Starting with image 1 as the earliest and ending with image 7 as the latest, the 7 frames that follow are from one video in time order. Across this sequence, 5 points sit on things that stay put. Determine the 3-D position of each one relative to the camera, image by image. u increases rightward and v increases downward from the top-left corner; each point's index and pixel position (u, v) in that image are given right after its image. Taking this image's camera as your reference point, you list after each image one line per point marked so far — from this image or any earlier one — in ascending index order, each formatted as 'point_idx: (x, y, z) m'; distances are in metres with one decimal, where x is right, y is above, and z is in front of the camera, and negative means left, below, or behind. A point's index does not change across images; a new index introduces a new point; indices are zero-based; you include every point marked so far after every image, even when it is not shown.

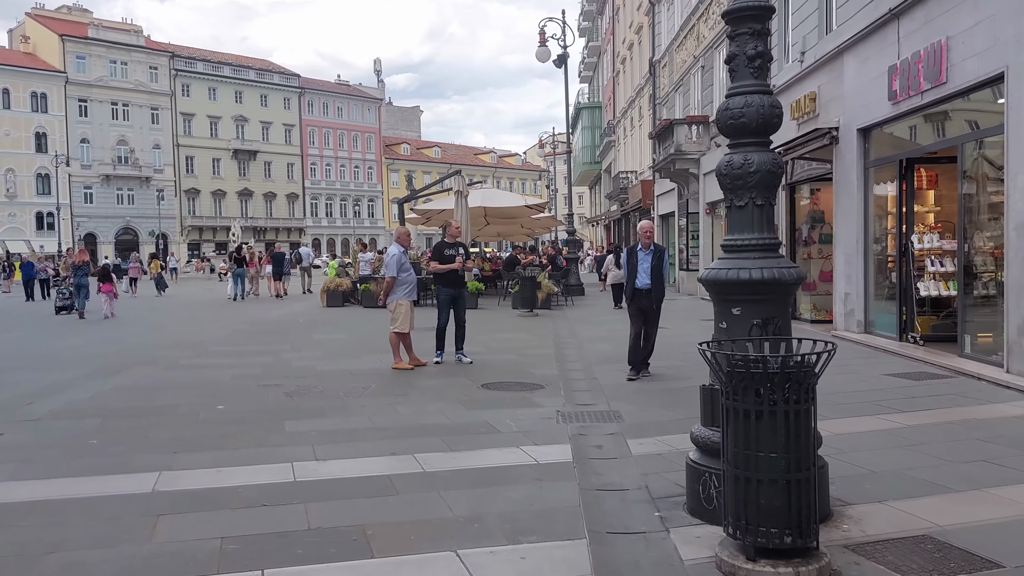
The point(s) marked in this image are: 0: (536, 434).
0: (+0.2, -1.1, +6.2) m
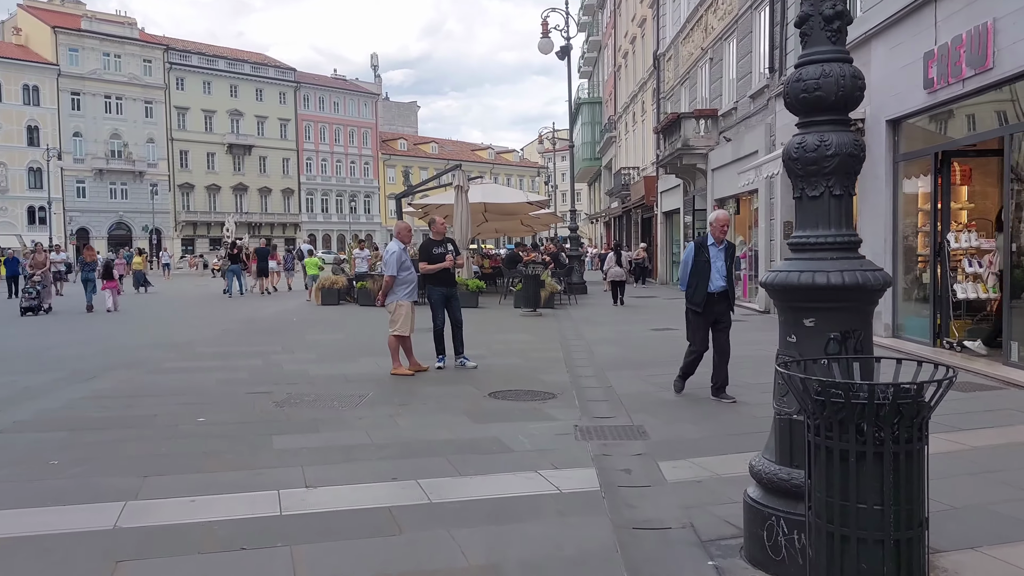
0: (+0.3, -1.1, +5.5) m
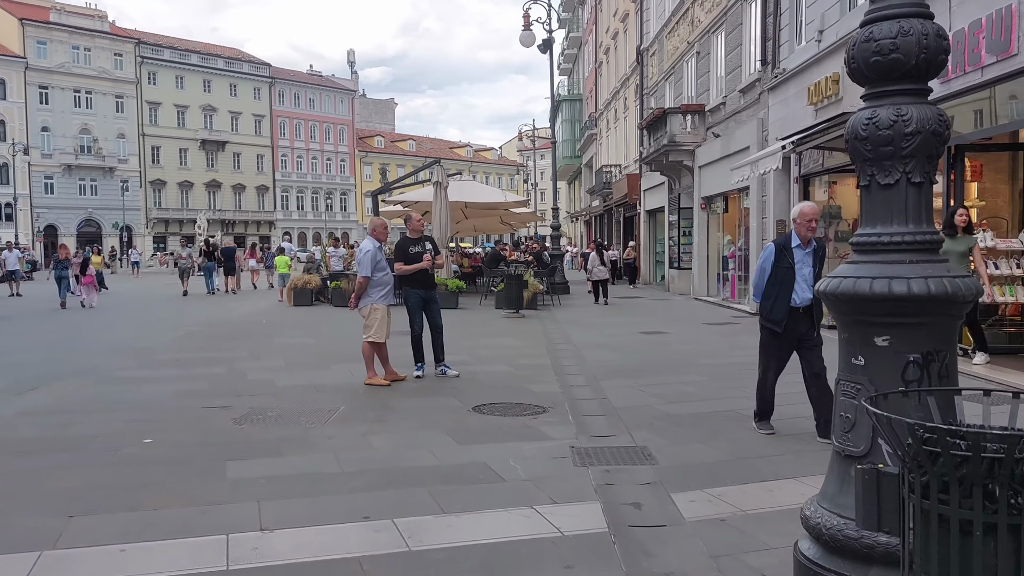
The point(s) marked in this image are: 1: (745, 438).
0: (+0.2, -1.1, +4.8) m
1: (+1.6, -1.1, +5.9) m
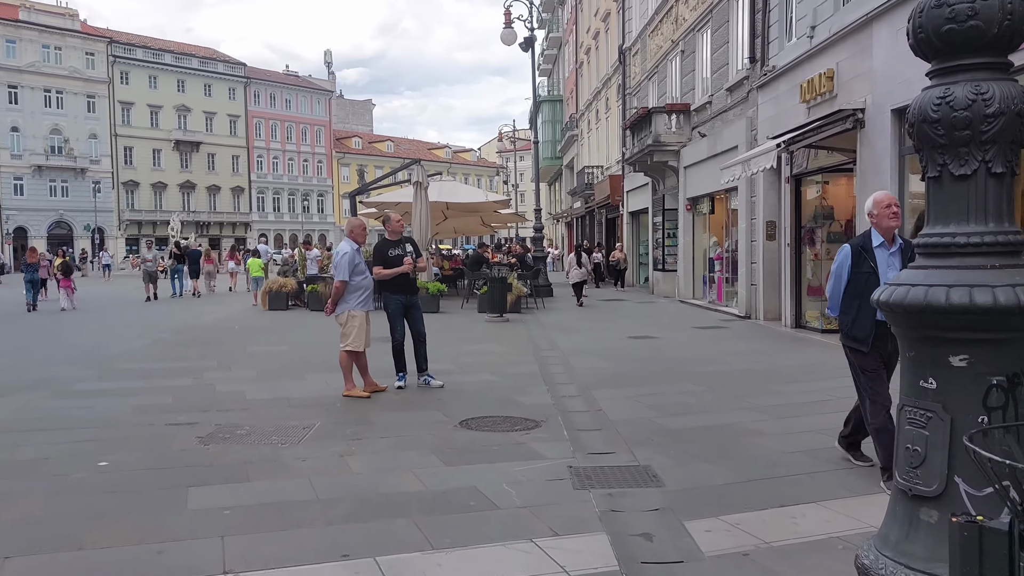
0: (+0.2, -1.2, +4.3) m
1: (+1.6, -1.1, +5.4) m
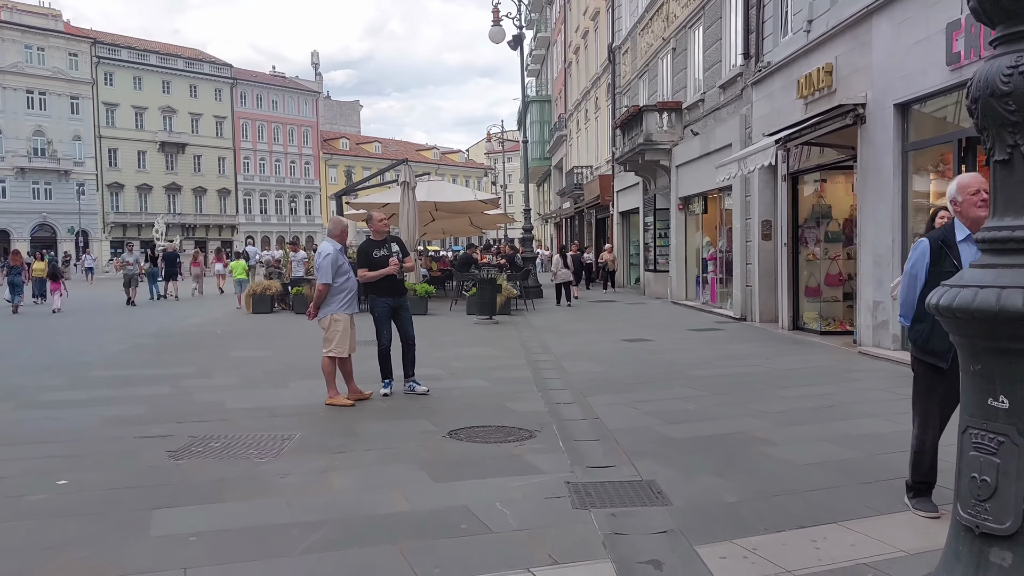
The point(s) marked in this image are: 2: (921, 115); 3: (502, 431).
0: (+0.2, -1.2, +4.0) m
1: (+1.6, -1.1, +5.1) m
2: (+4.5, +1.9, +9.1) m
3: (-0.1, -1.1, +6.2) m
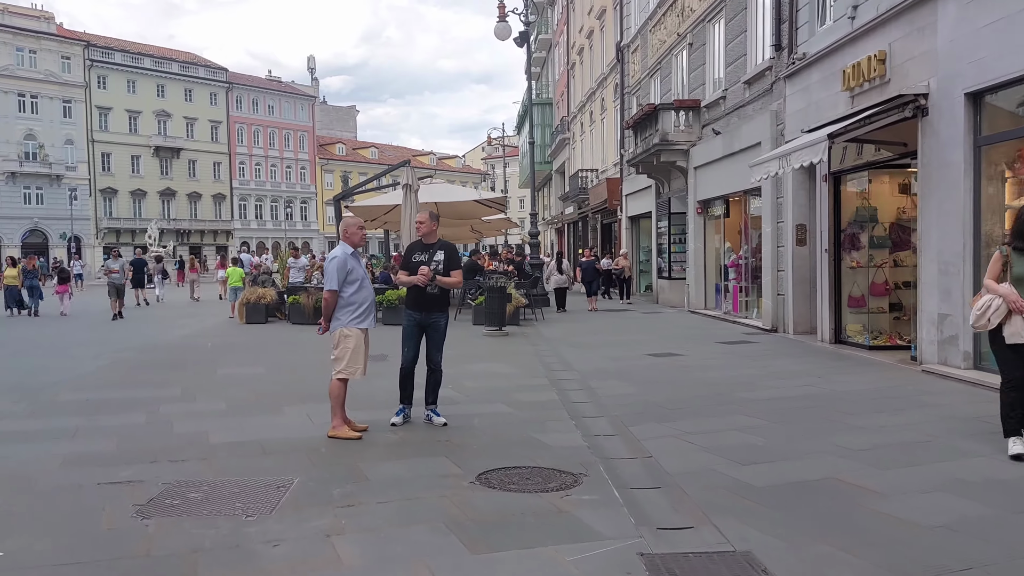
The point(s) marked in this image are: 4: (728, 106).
0: (+0.4, -1.3, +2.9) m
1: (+1.8, -1.2, +4.1) m
2: (+4.7, +1.8, +8.1) m
3: (+0.2, -1.2, +5.2) m
4: (+4.2, +3.5, +16.0) m
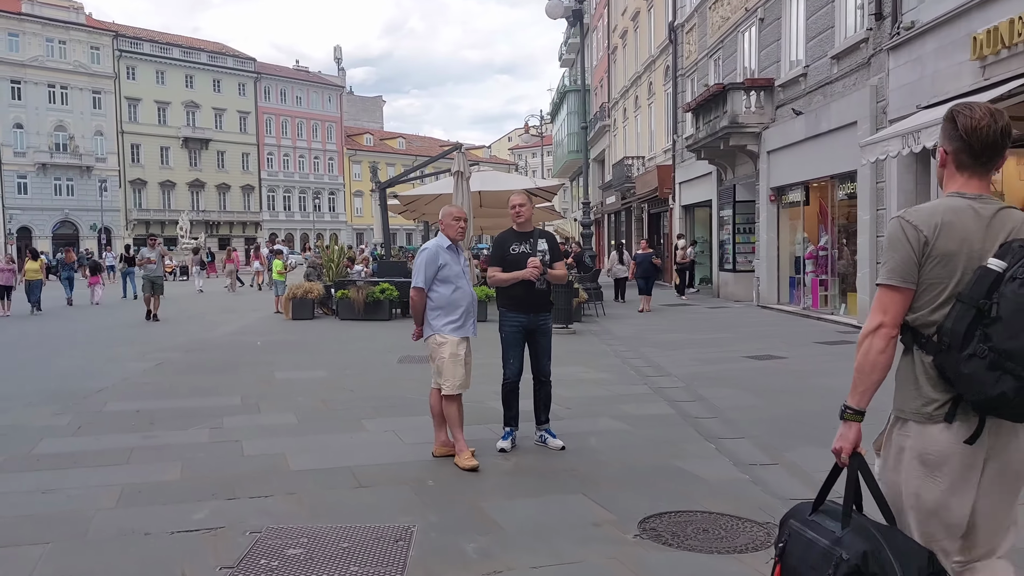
0: (+1.2, -1.3, +1.9) m
1: (+2.6, -1.2, +2.9) m
2: (+5.6, +1.8, +6.9) m
3: (+1.0, -1.1, +4.1) m
4: (+5.3, +3.6, +14.7) m
